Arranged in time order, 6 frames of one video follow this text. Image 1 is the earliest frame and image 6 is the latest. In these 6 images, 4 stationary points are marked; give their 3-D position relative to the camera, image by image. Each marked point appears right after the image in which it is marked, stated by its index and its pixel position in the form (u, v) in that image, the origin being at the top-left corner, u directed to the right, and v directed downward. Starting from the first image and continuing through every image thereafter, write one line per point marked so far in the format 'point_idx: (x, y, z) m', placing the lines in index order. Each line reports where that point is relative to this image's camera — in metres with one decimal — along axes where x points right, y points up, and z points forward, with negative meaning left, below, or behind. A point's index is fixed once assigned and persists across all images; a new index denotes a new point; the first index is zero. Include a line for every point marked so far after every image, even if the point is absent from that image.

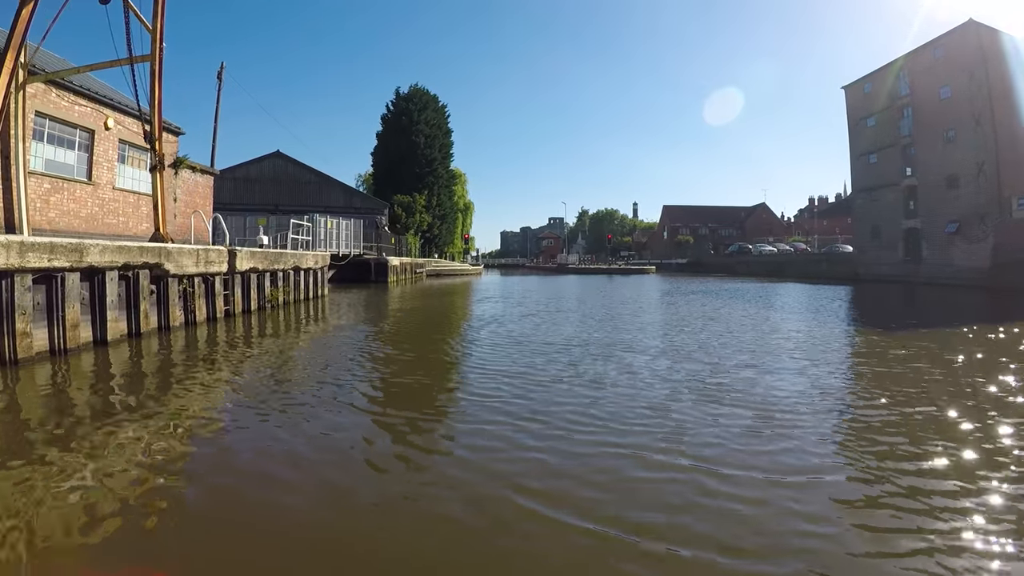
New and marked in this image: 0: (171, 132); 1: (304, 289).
0: (-10.0, +4.6, +16.6) m
1: (-5.7, -0.1, +15.4) m
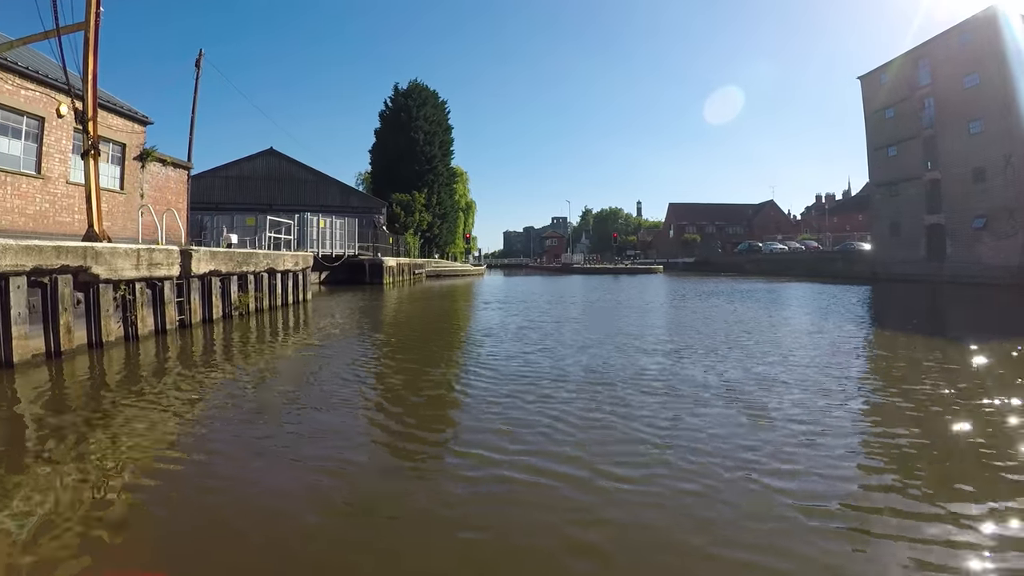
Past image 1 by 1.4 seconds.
0: (-10.0, +4.5, +15.1) m
1: (-5.7, -0.2, +13.9) m
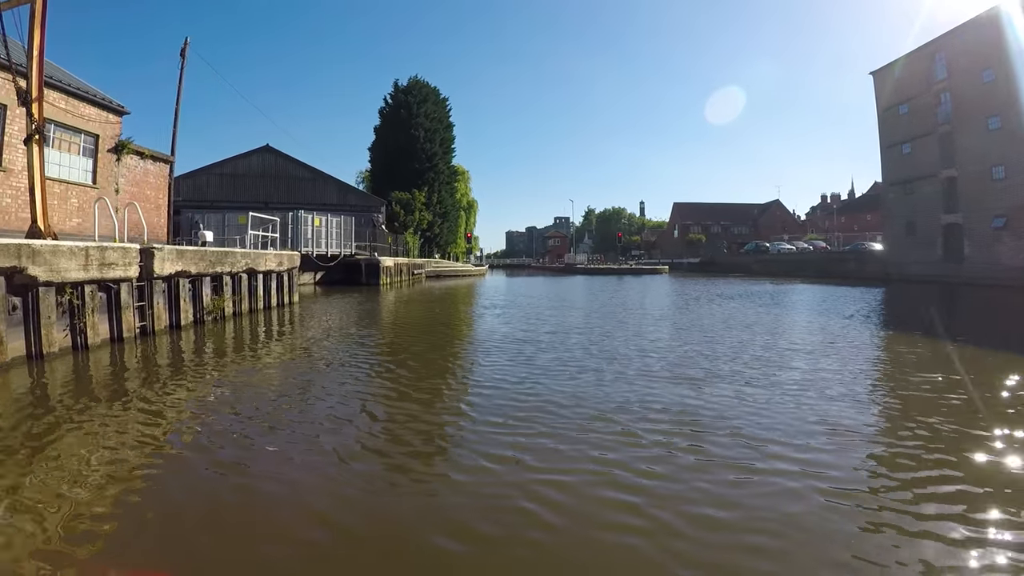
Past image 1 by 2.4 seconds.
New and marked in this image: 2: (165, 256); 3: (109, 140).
0: (-10.0, +4.4, +14.1) m
1: (-5.7, -0.2, +12.9) m
2: (-5.5, +0.5, +8.9) m
3: (-10.0, +3.7, +14.0) m
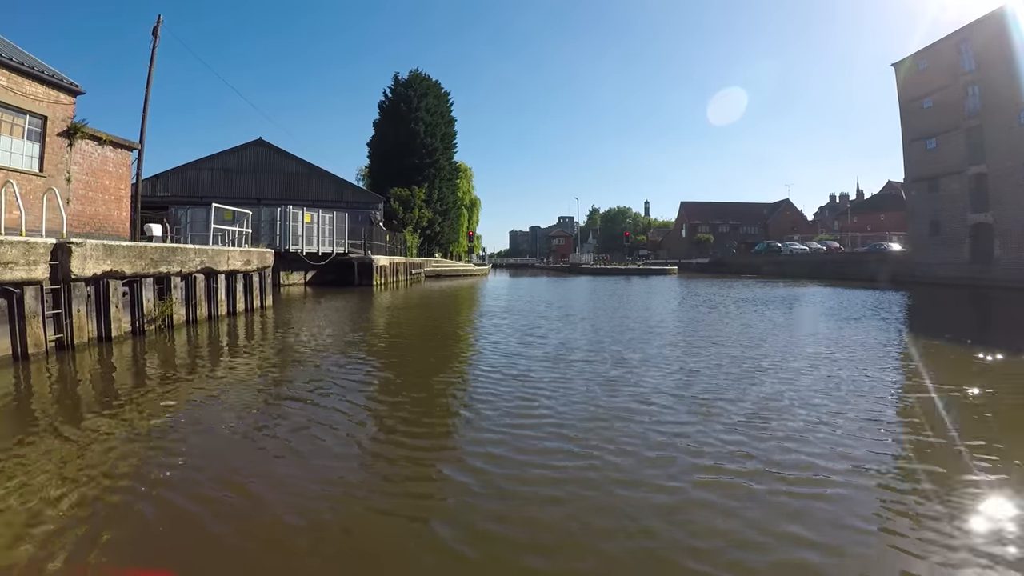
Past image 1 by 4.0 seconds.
0: (-9.9, +4.4, +12.5) m
1: (-5.7, -0.3, +11.3) m
2: (-5.5, +0.4, +7.3) m
3: (-9.9, +3.6, +12.4) m
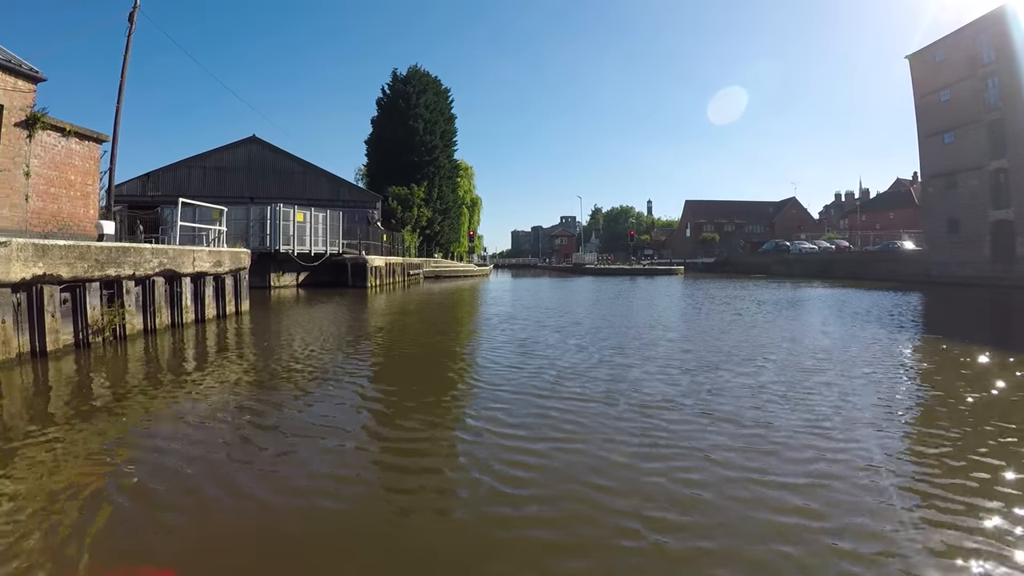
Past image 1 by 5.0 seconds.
0: (-9.9, +4.3, +11.5) m
1: (-5.7, -0.4, +10.3) m
2: (-5.5, +0.4, +6.2) m
3: (-9.9, +3.5, +11.3) m
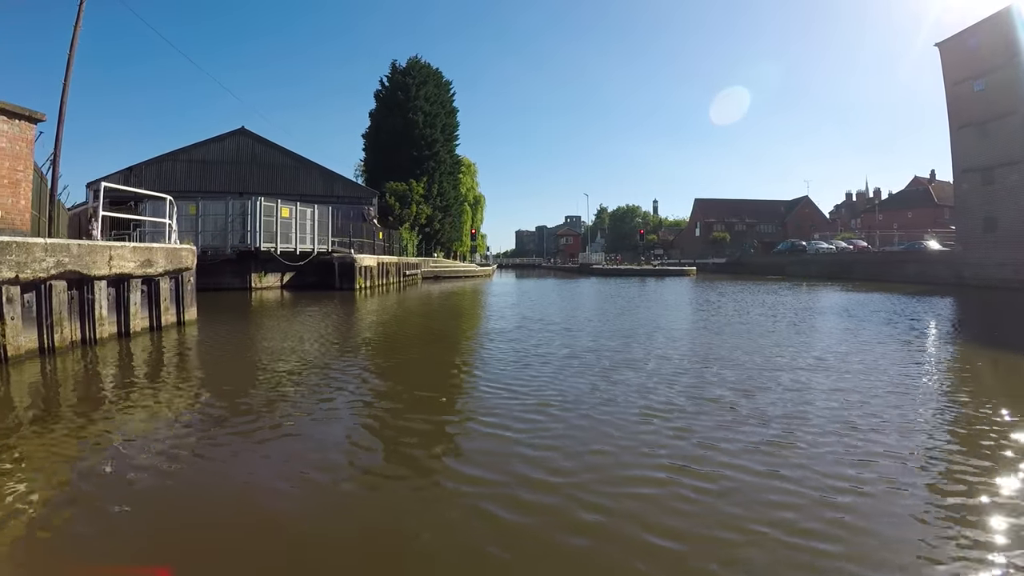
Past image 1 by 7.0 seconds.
0: (-9.9, +4.3, +9.6) m
1: (-5.7, -0.4, +8.4) m
2: (-5.5, +0.3, +4.3) m
3: (-9.9, +3.5, +9.5) m
